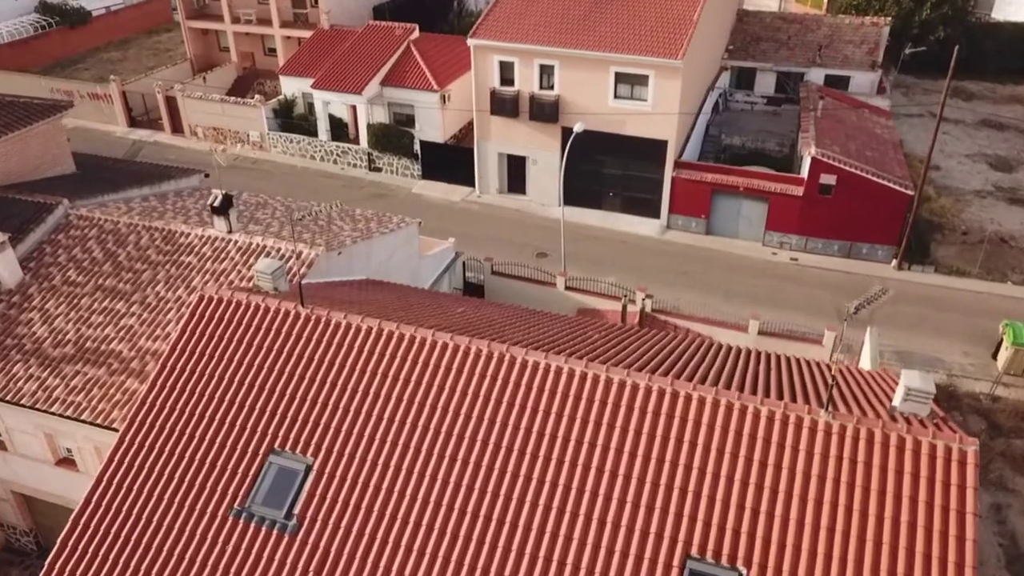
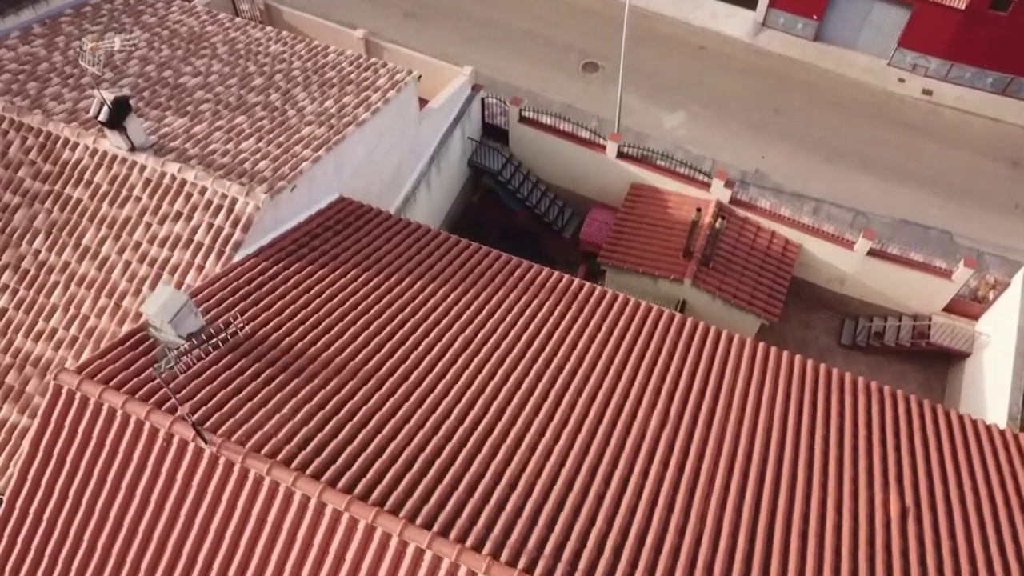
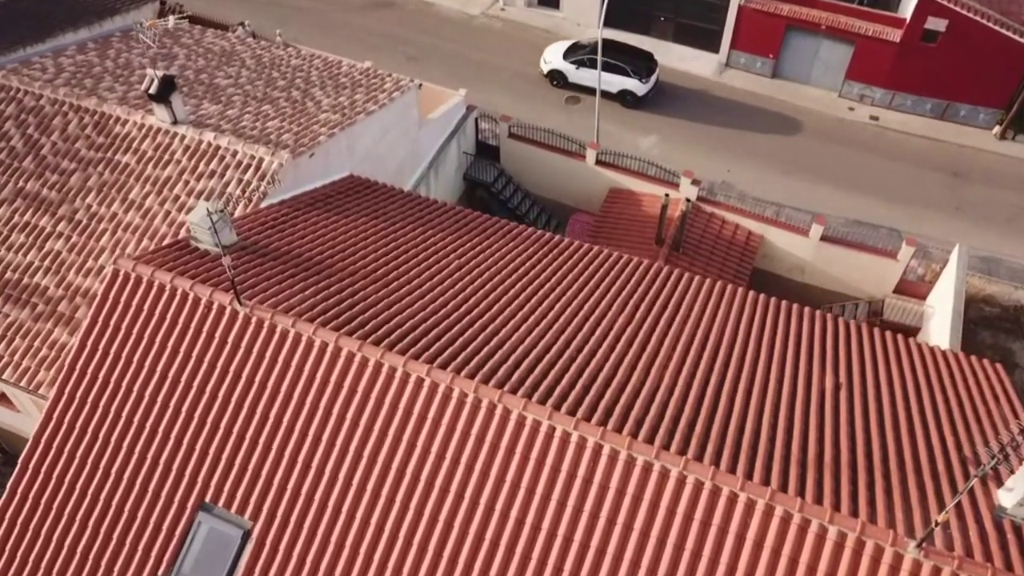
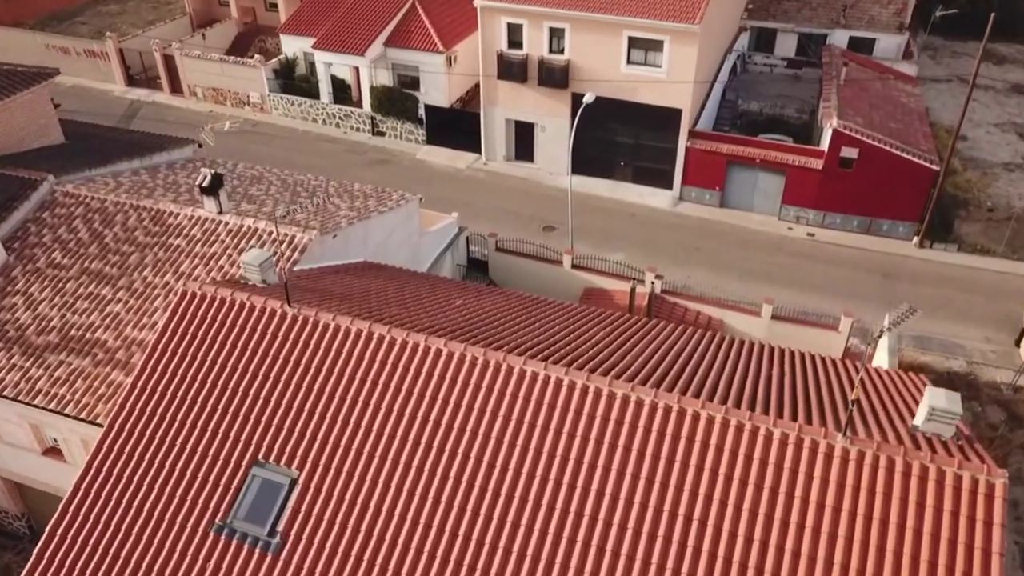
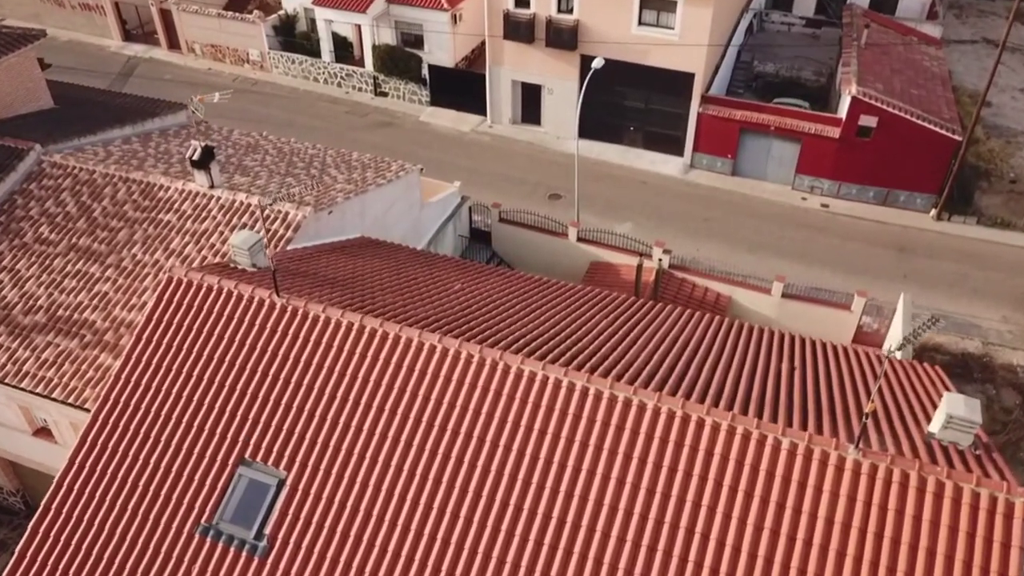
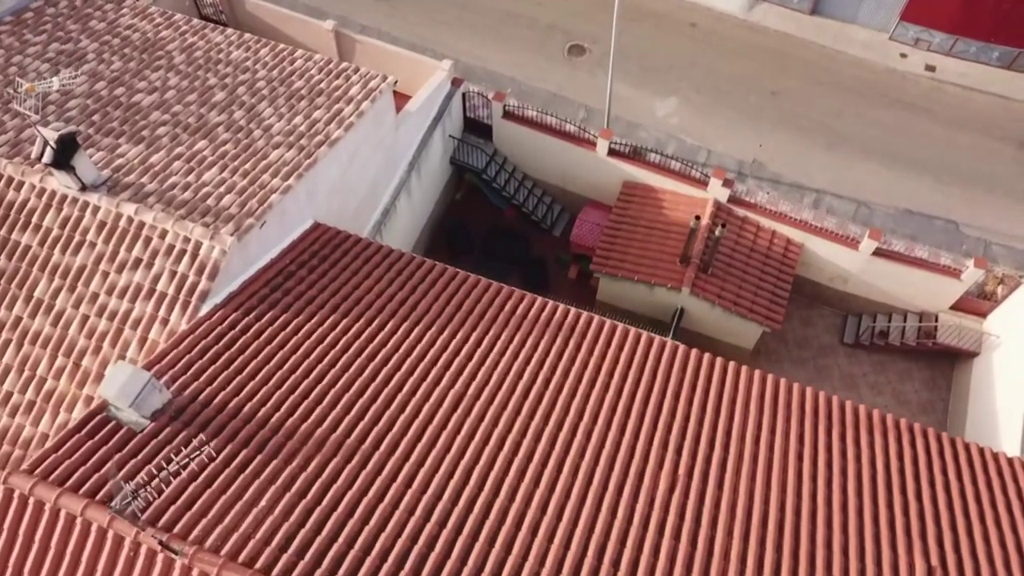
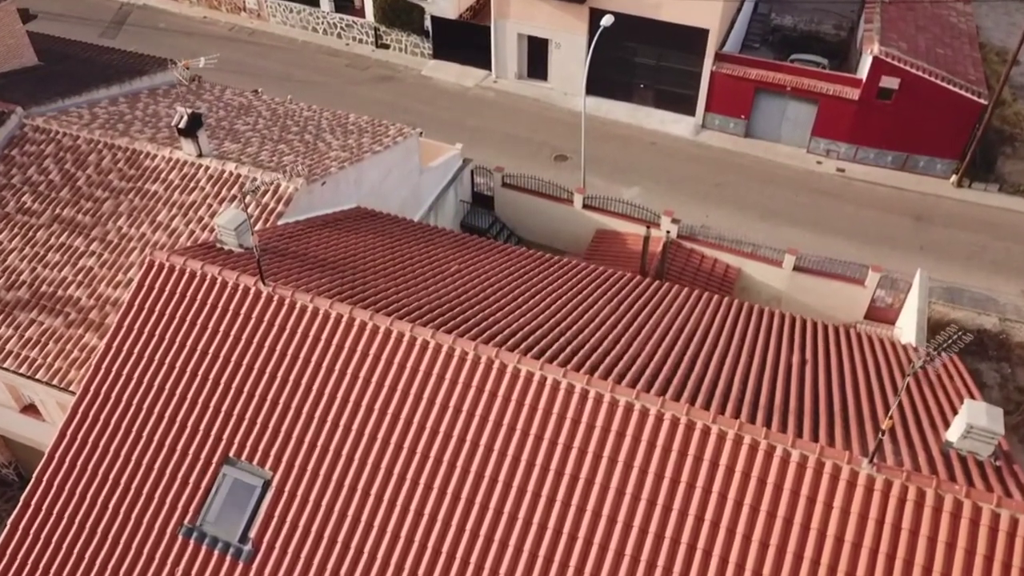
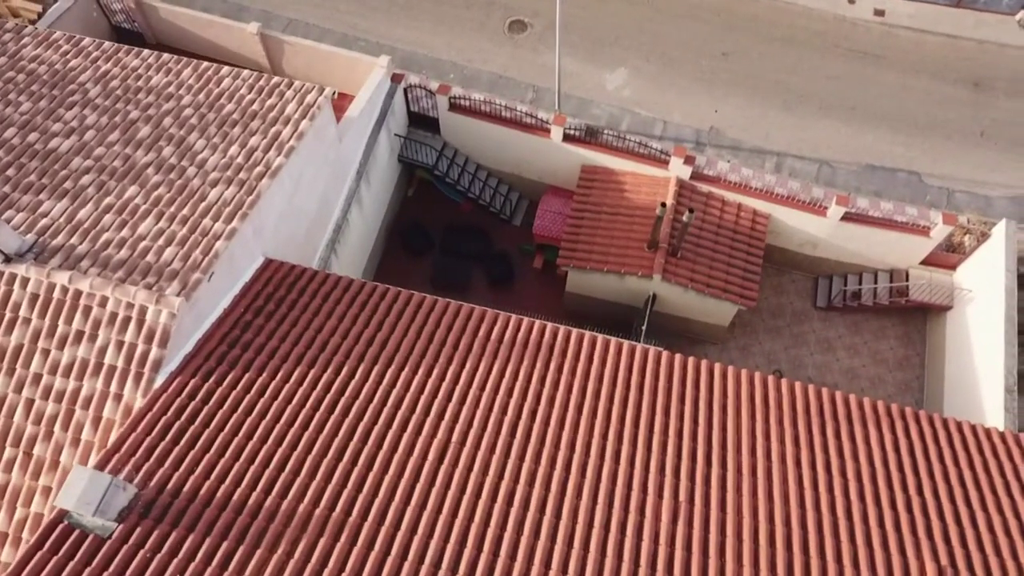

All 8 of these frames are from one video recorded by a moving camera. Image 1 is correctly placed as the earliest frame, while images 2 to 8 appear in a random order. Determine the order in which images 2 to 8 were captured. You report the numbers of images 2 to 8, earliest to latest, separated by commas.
4, 5, 7, 3, 2, 6, 8
